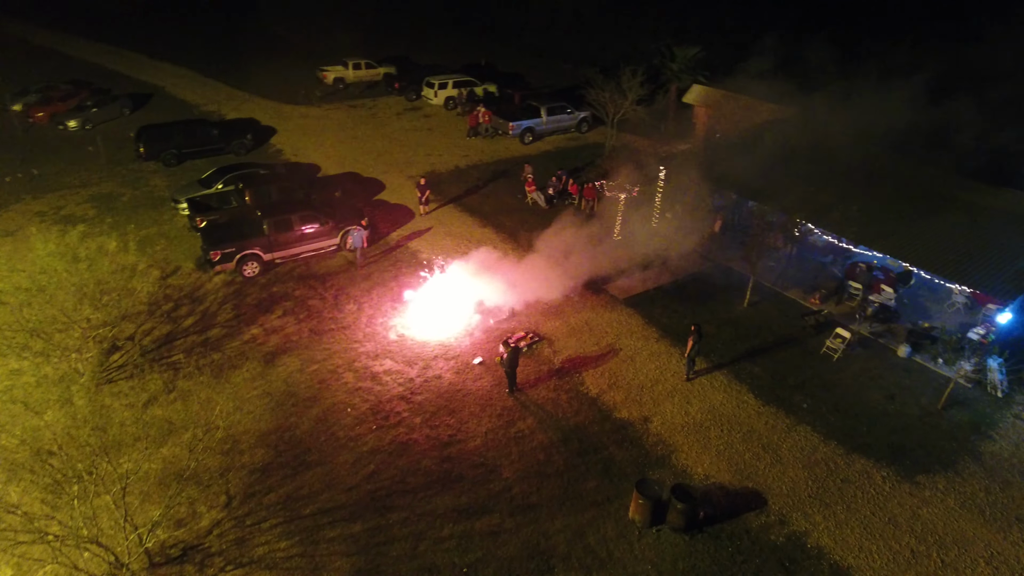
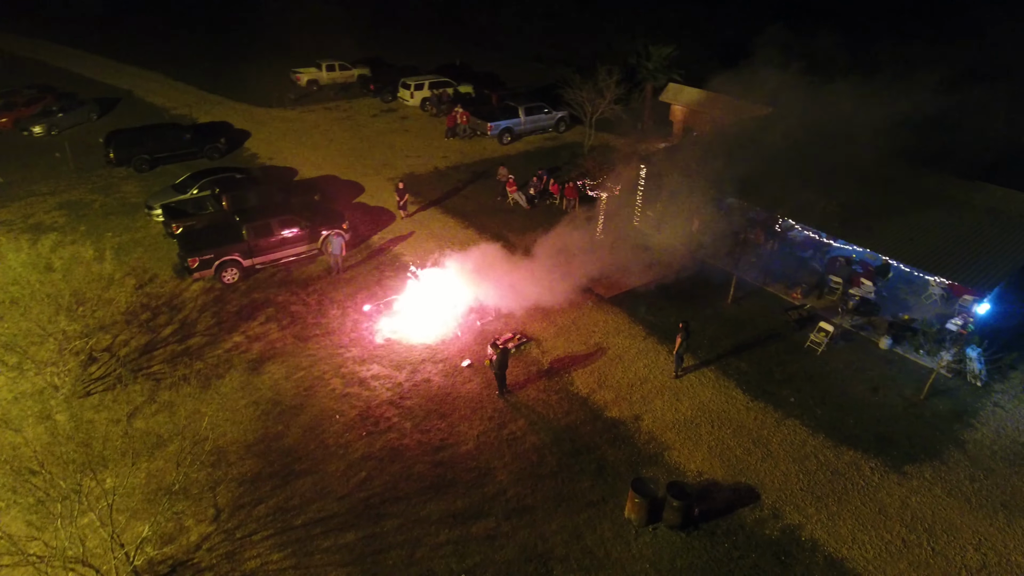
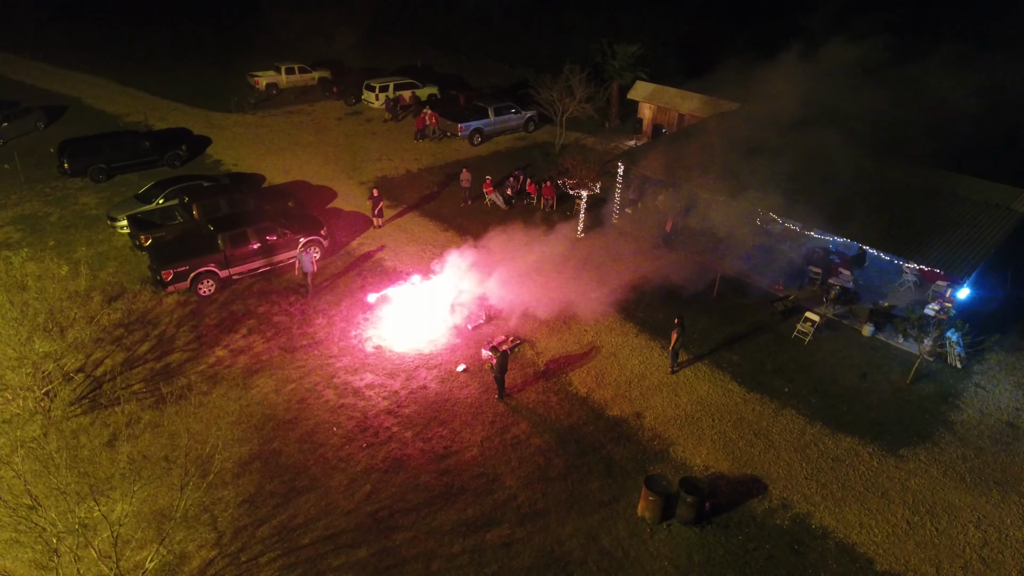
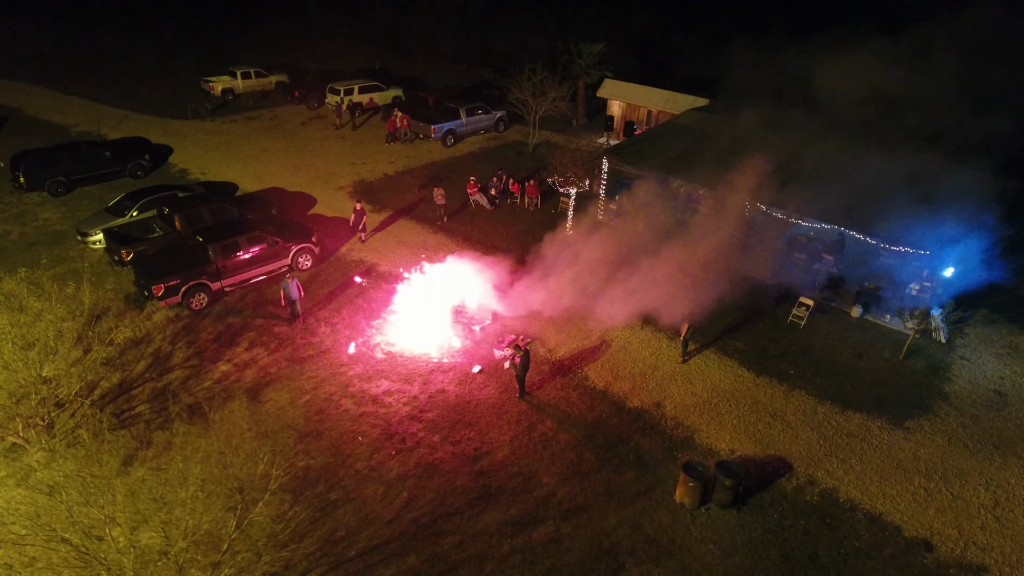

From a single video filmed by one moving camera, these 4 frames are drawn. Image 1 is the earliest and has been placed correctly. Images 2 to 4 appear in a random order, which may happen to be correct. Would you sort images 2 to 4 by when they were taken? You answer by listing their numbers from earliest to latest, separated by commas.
2, 3, 4
